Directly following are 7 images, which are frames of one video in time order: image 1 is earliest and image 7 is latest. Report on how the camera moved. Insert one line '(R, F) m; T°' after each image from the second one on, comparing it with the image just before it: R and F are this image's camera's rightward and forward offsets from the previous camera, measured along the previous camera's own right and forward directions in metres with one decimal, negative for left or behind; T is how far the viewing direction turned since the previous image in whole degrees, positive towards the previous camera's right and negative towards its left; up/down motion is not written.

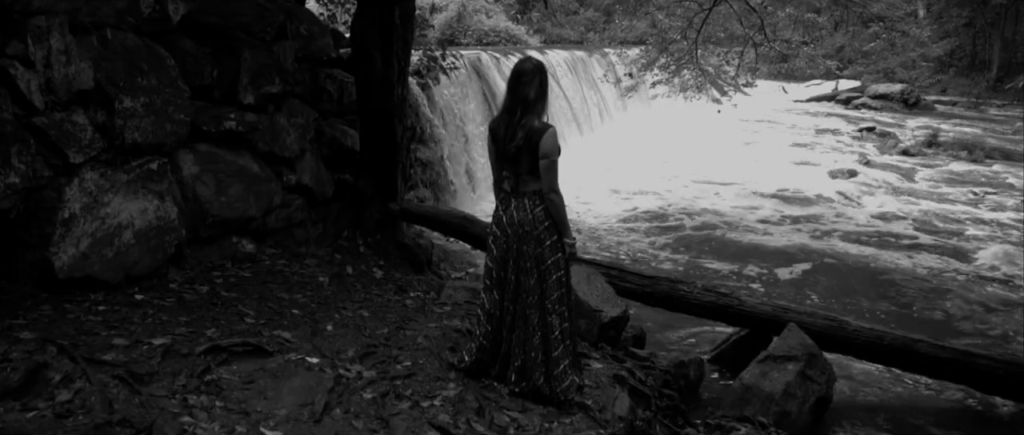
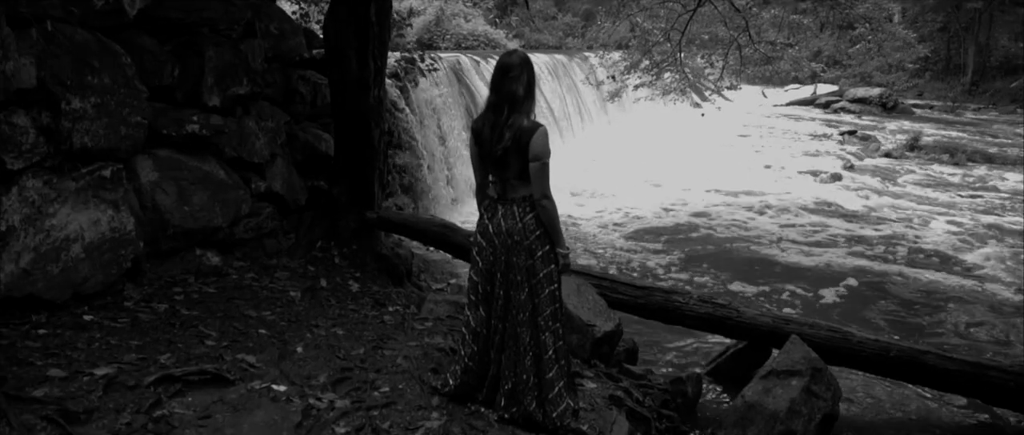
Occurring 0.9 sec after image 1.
(0.0, +0.3) m; +1°
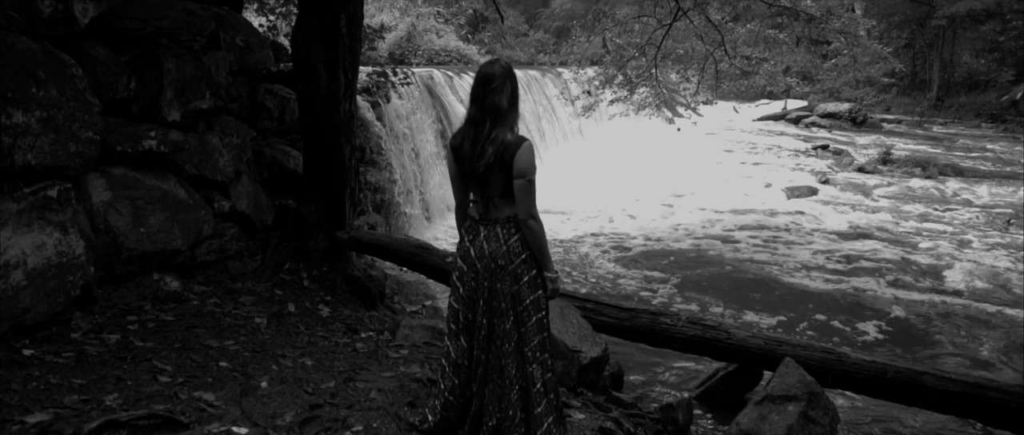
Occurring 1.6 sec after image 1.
(0.0, +0.3) m; +2°
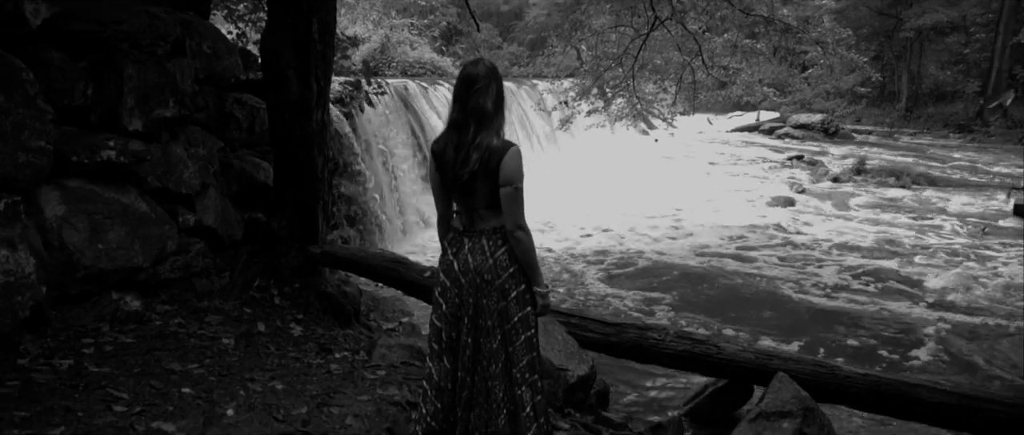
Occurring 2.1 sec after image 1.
(0.0, +0.2) m; +2°
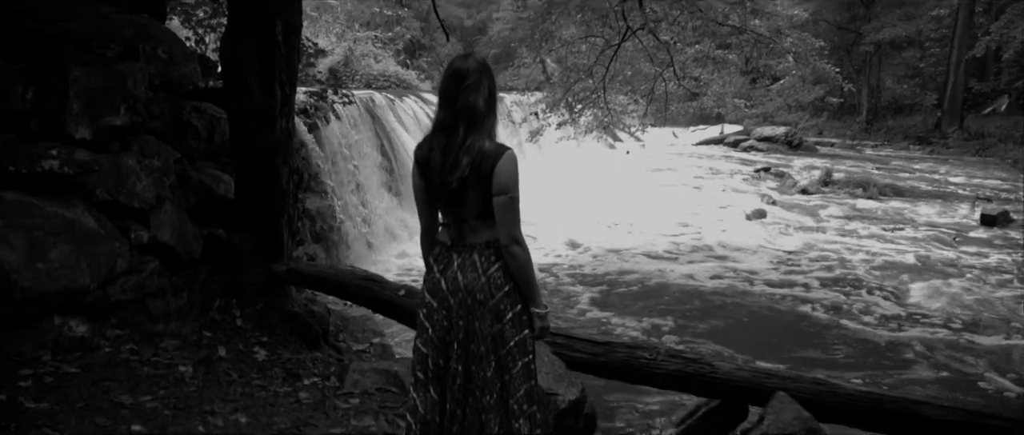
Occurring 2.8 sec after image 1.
(-0.1, +0.3) m; +3°
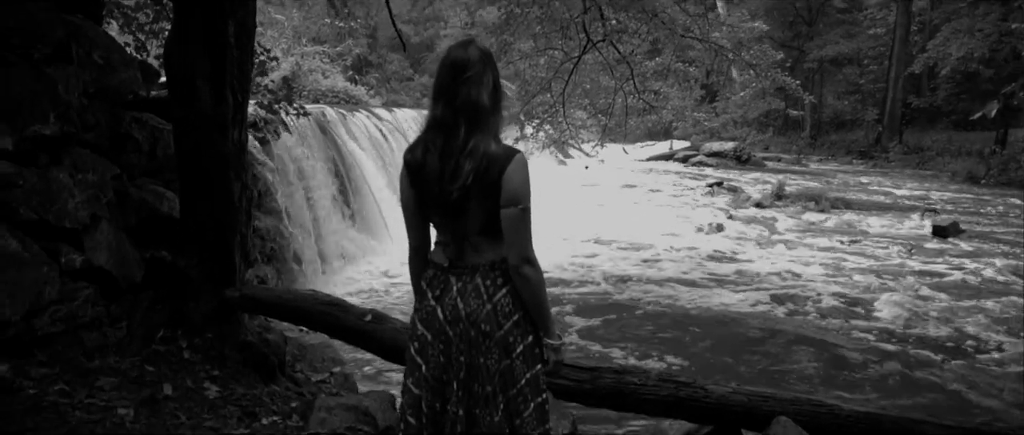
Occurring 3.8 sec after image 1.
(-0.2, +0.4) m; +4°
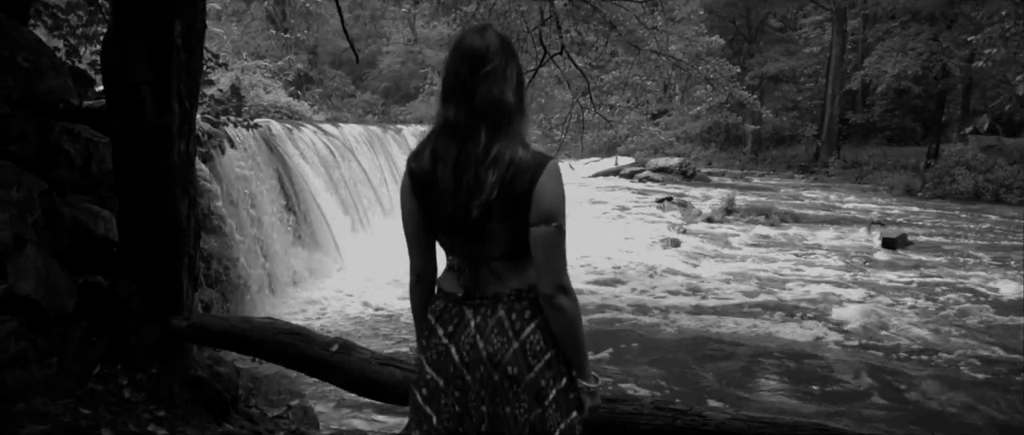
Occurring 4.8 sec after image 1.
(-0.2, +0.4) m; +4°
